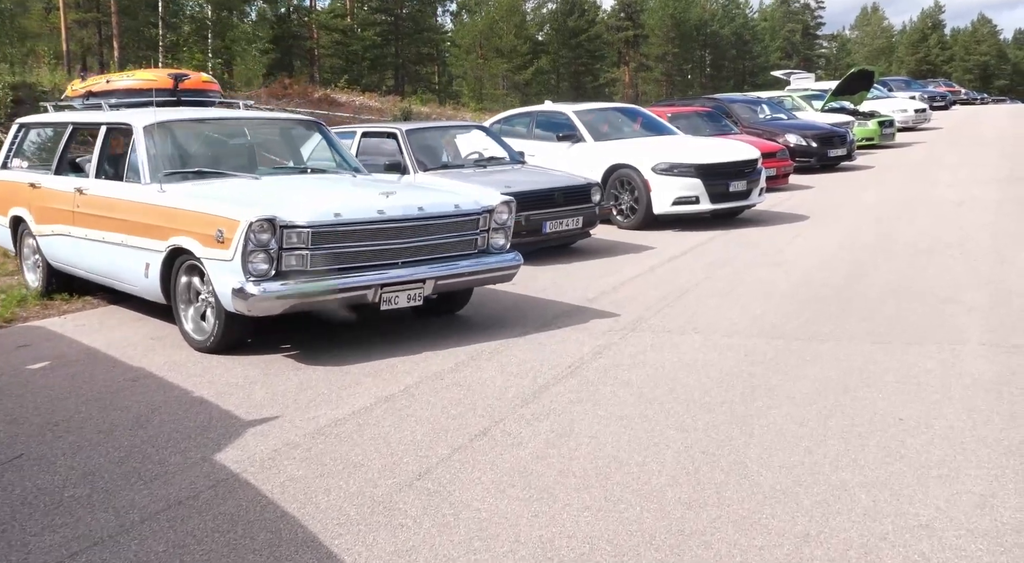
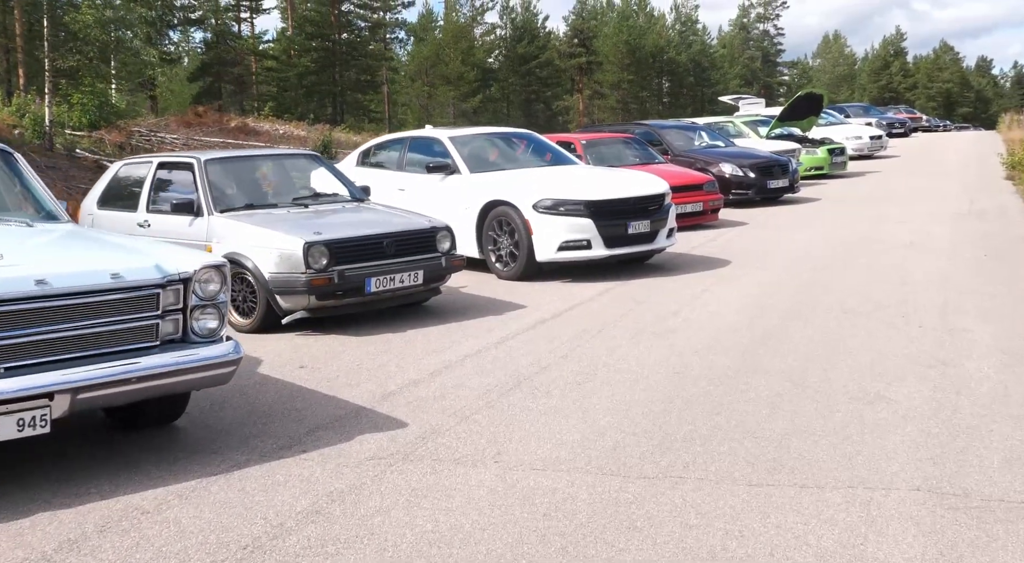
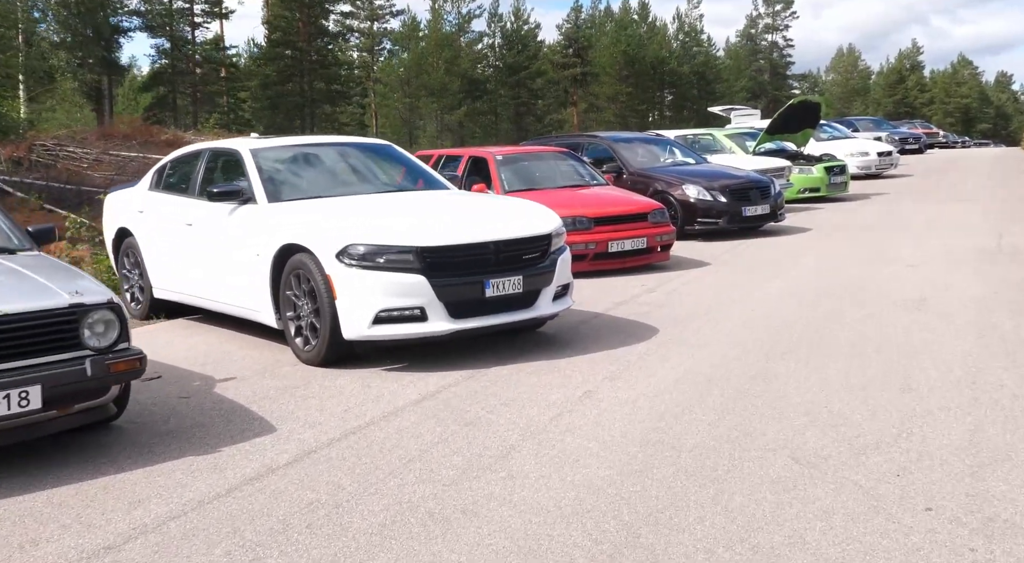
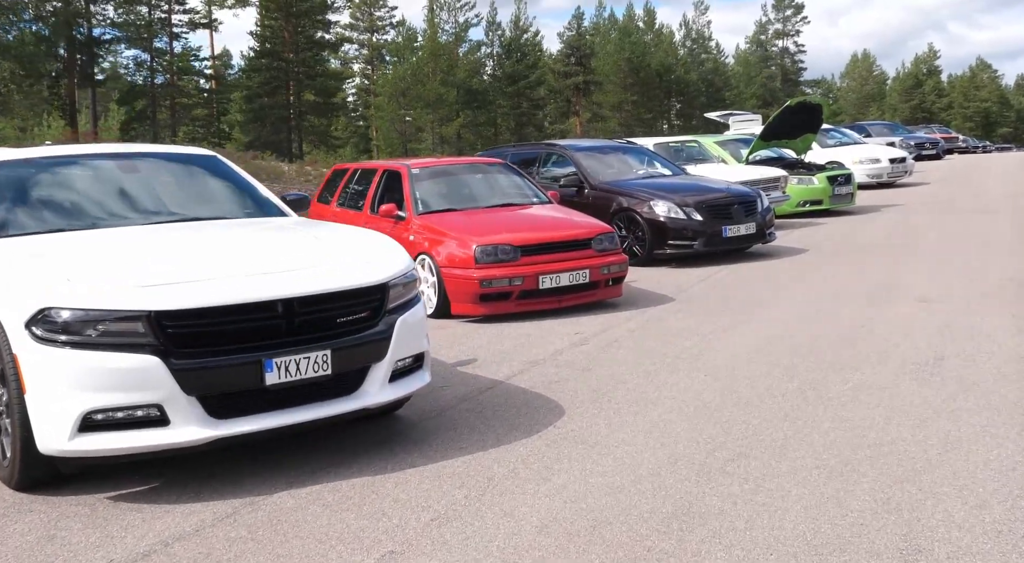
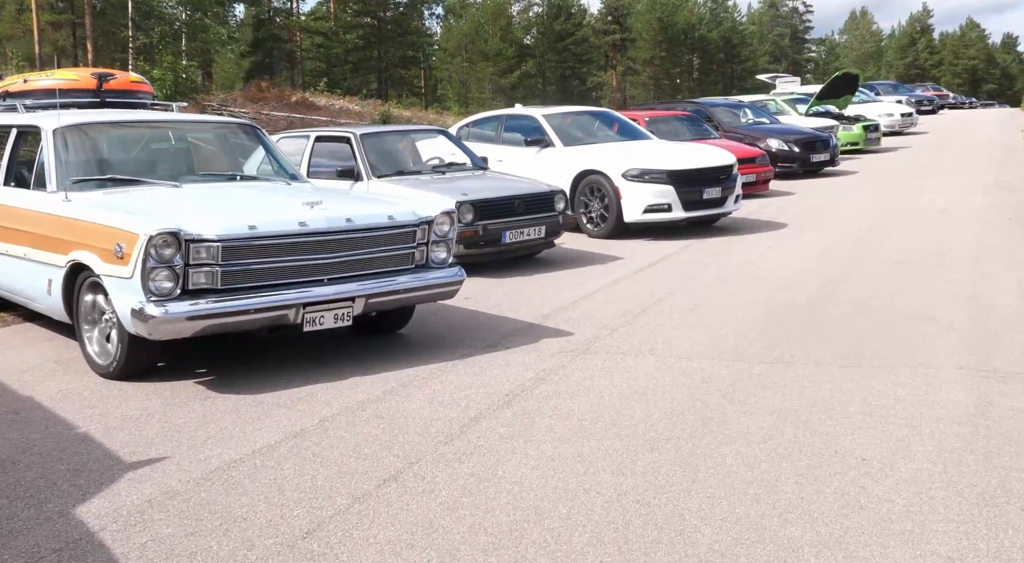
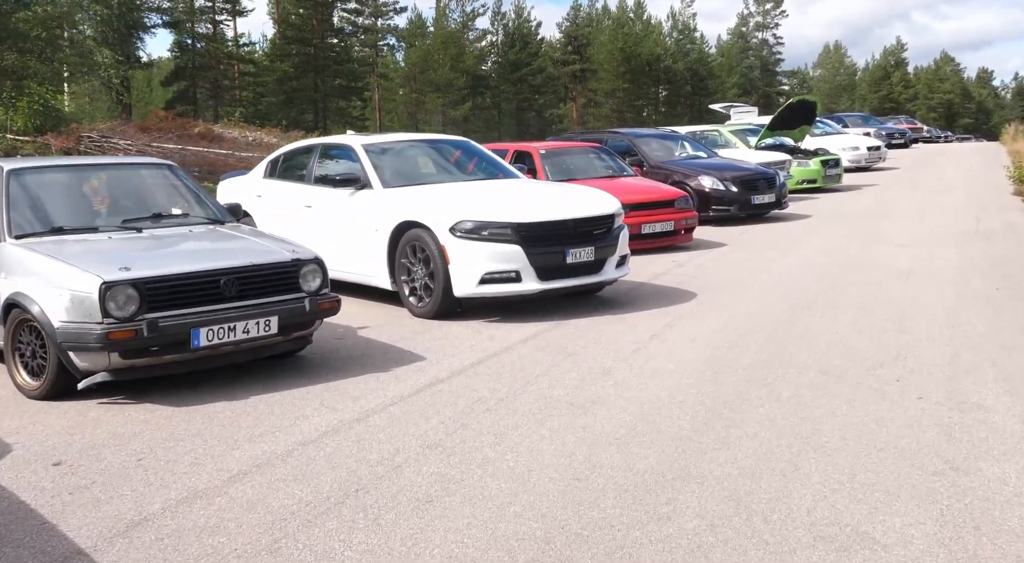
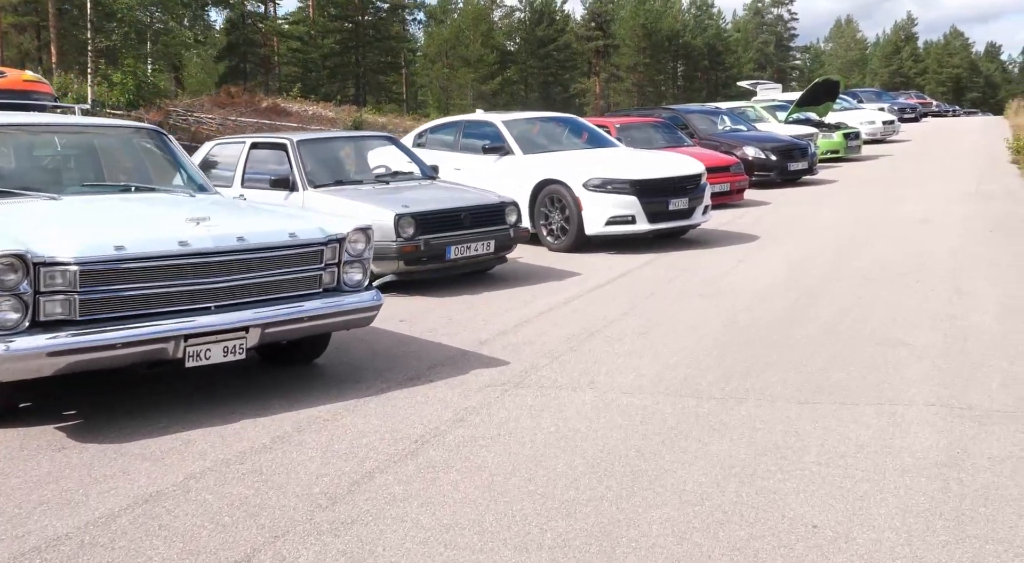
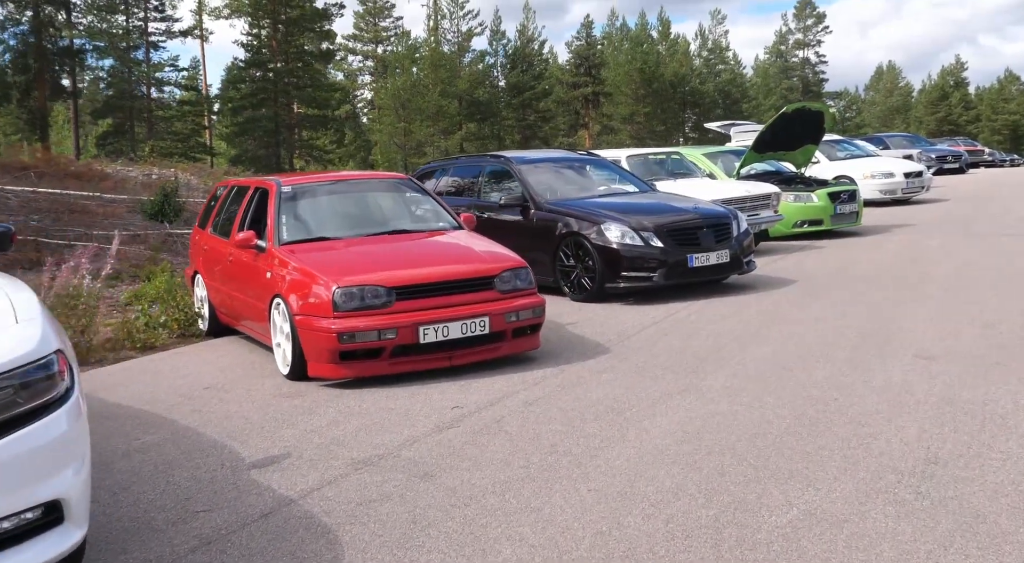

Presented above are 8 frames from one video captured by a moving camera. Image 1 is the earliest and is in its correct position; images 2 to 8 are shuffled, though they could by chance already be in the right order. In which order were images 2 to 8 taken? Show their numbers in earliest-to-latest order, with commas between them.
5, 7, 2, 6, 3, 4, 8
